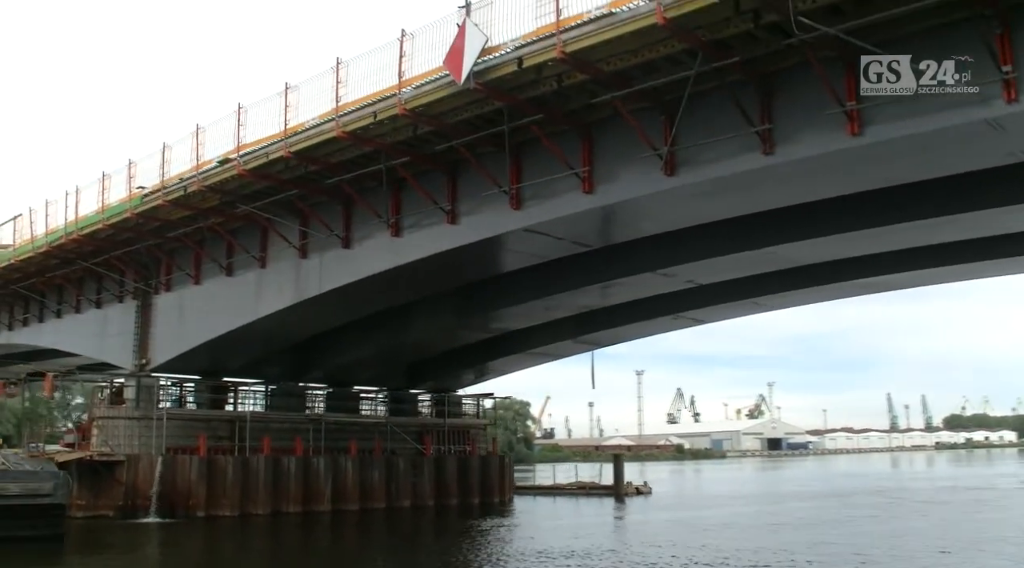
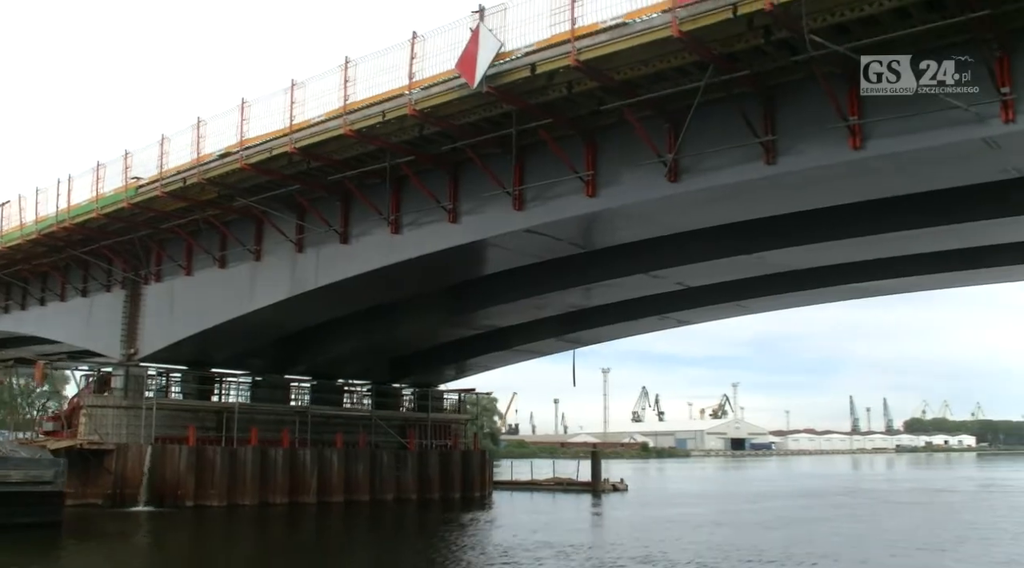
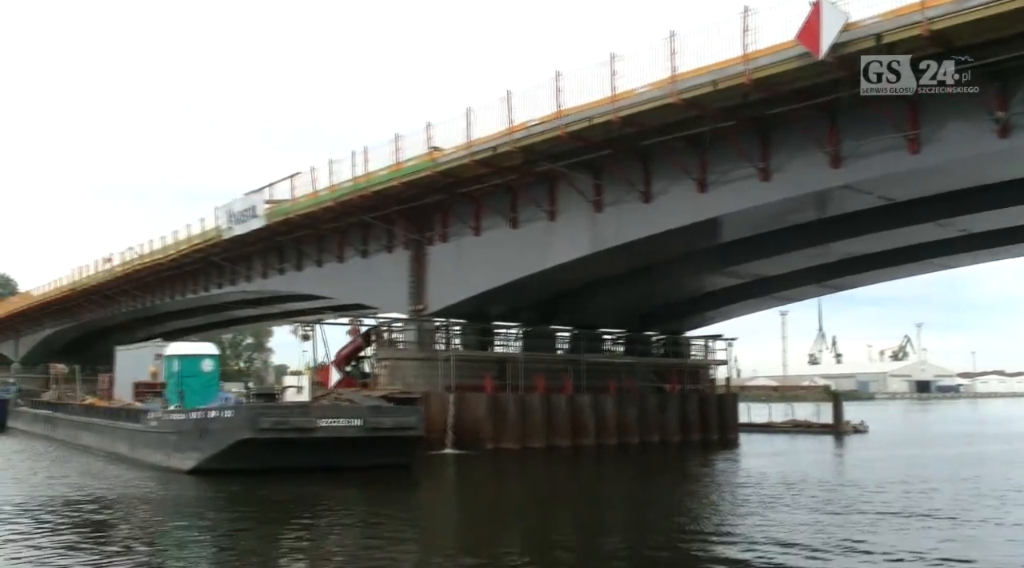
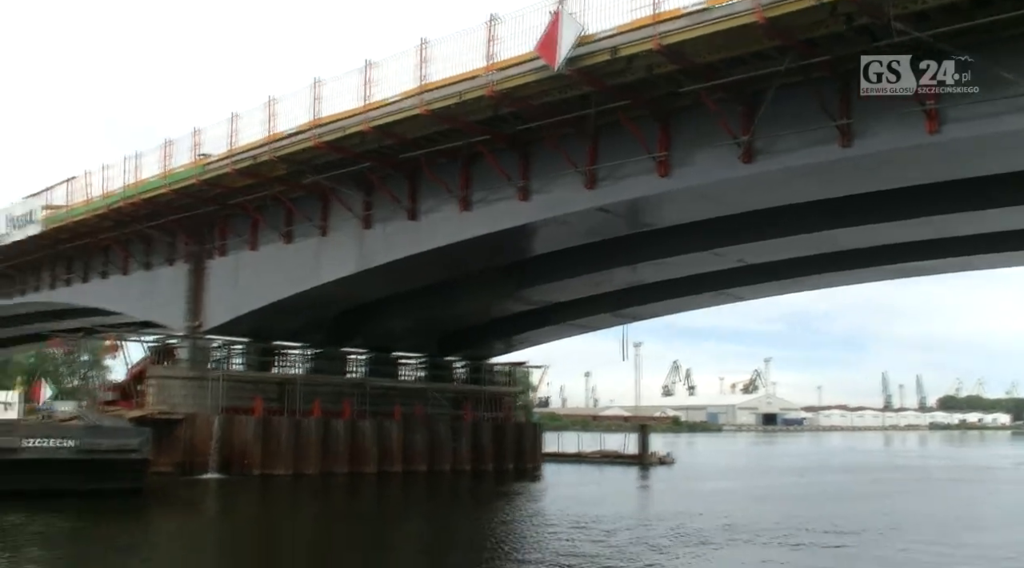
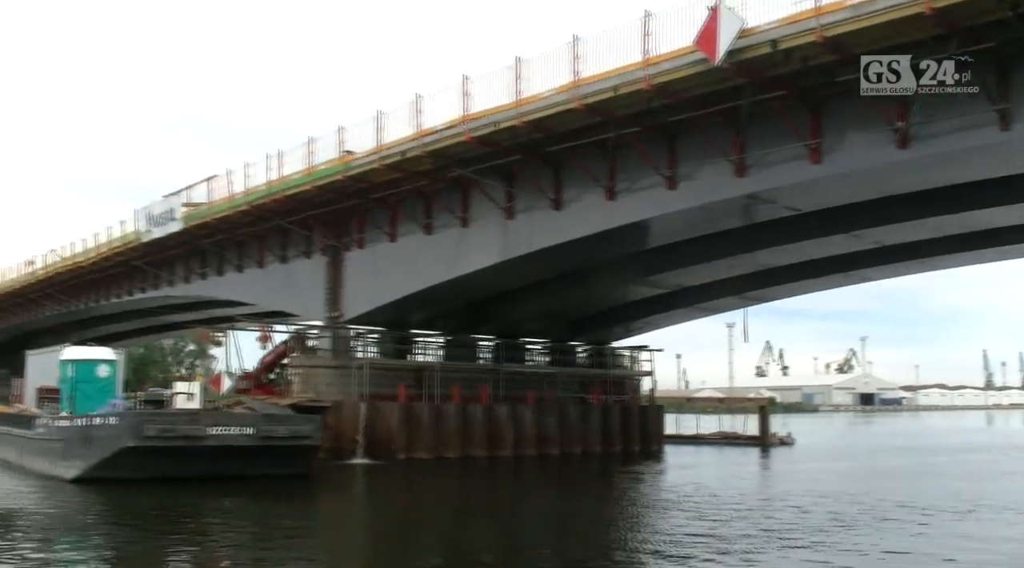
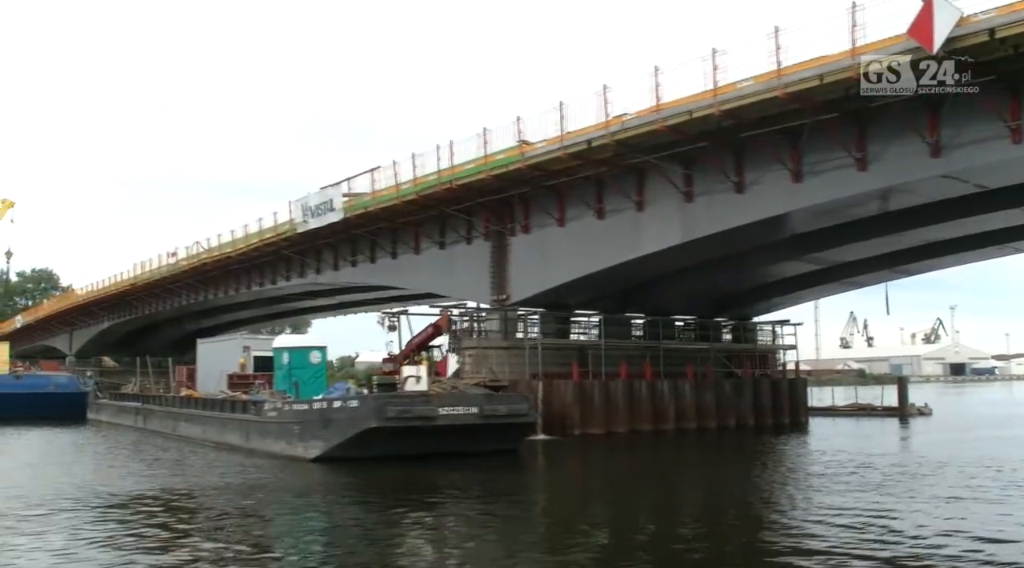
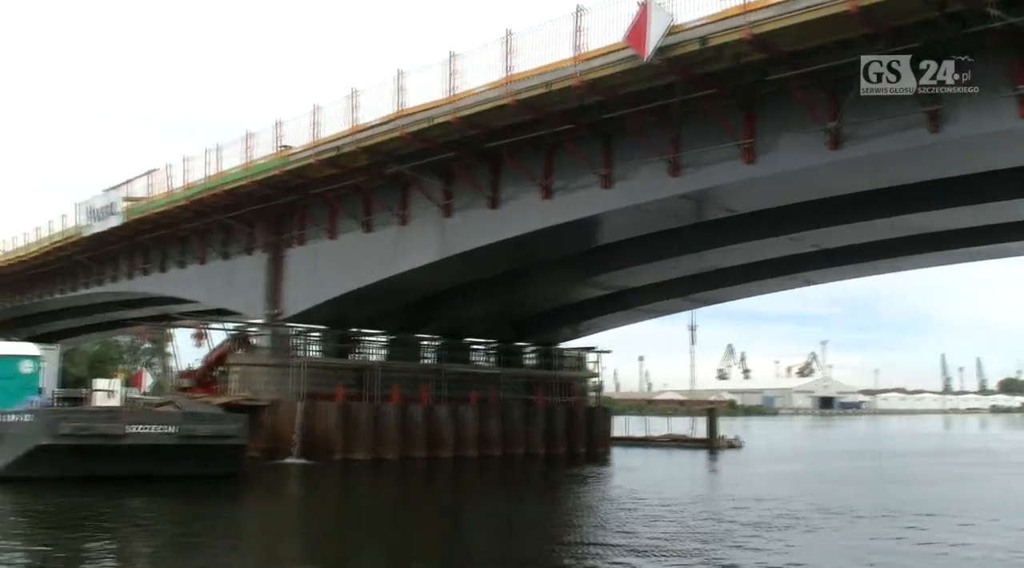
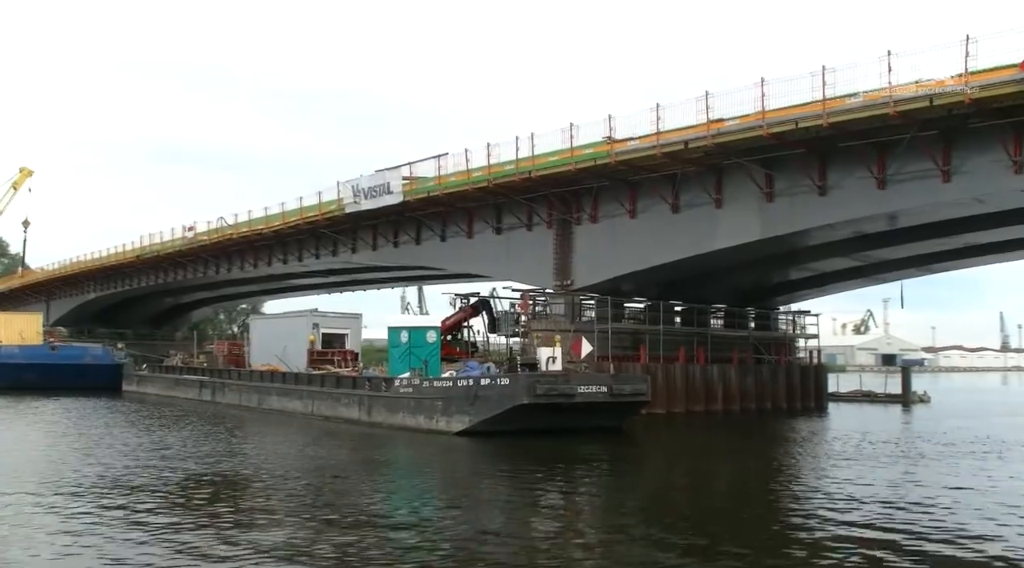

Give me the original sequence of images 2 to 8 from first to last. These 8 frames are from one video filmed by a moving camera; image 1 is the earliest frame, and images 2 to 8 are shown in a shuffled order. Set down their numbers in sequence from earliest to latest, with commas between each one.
2, 4, 7, 5, 3, 6, 8
